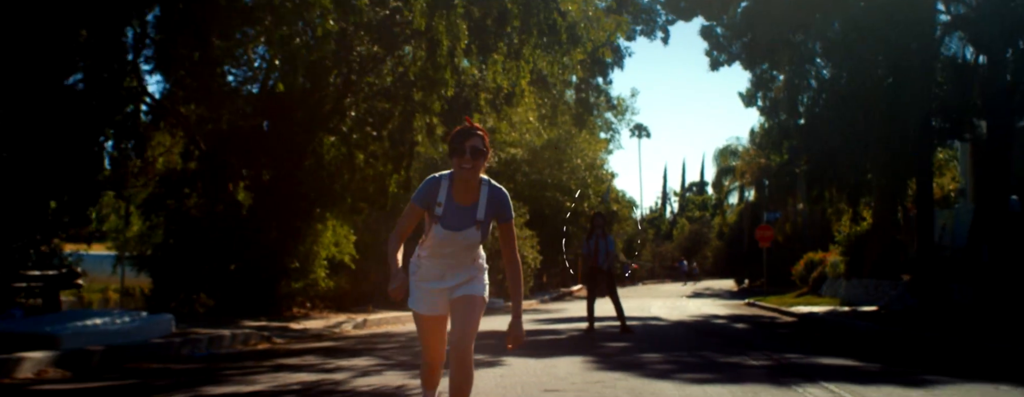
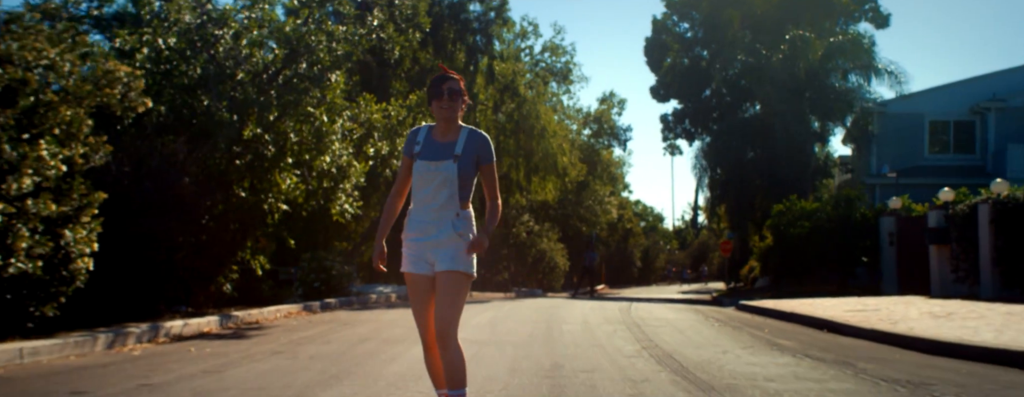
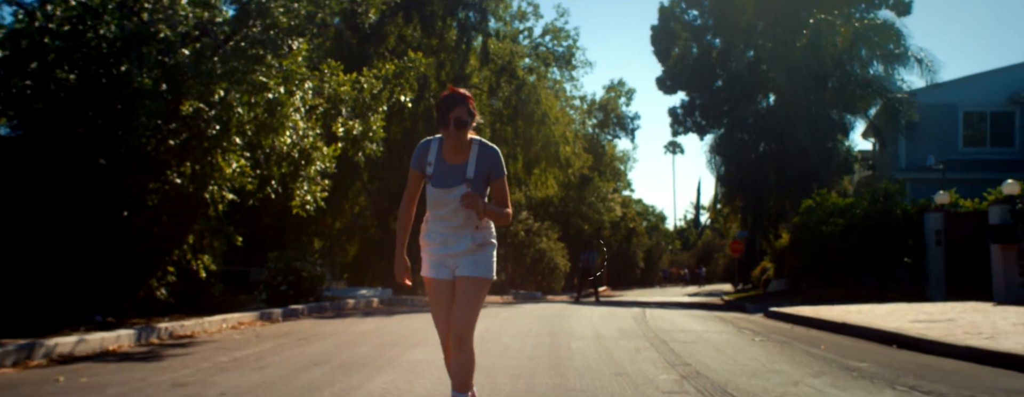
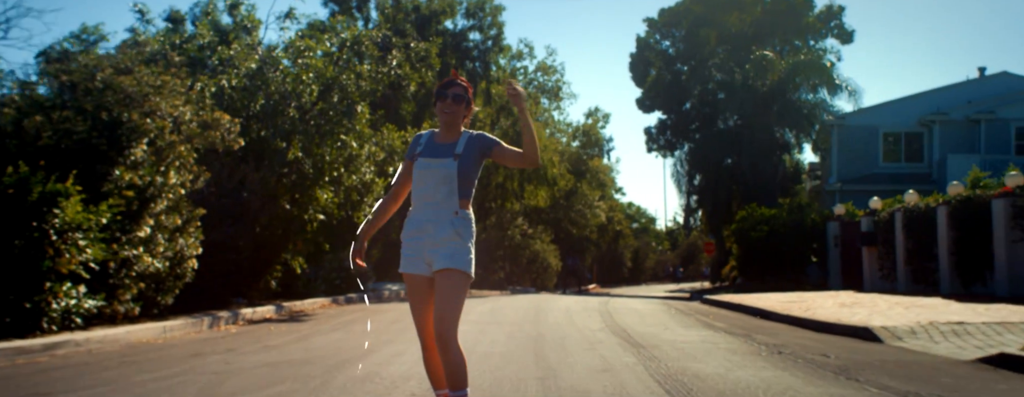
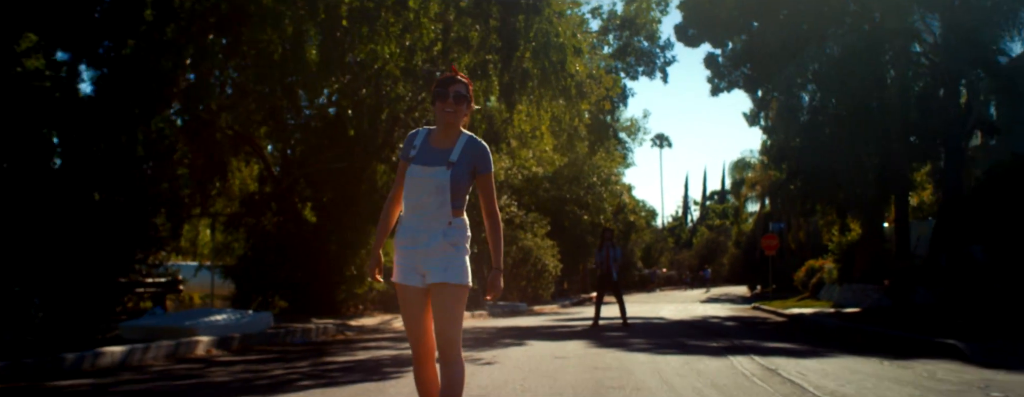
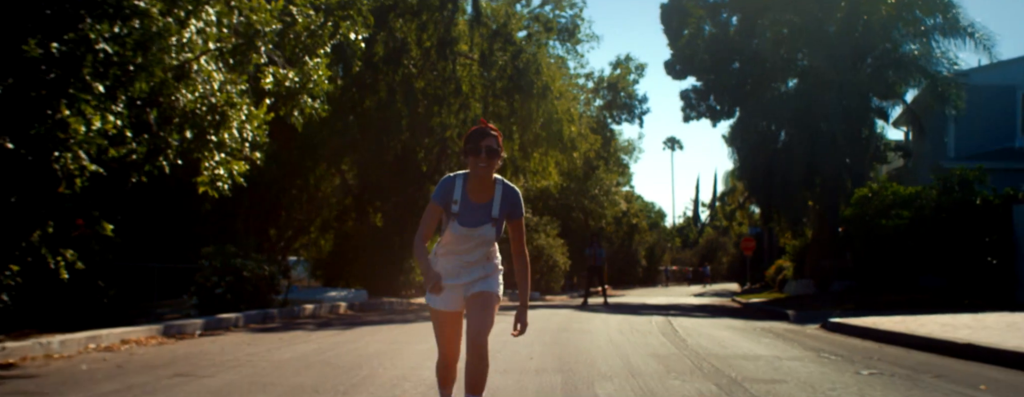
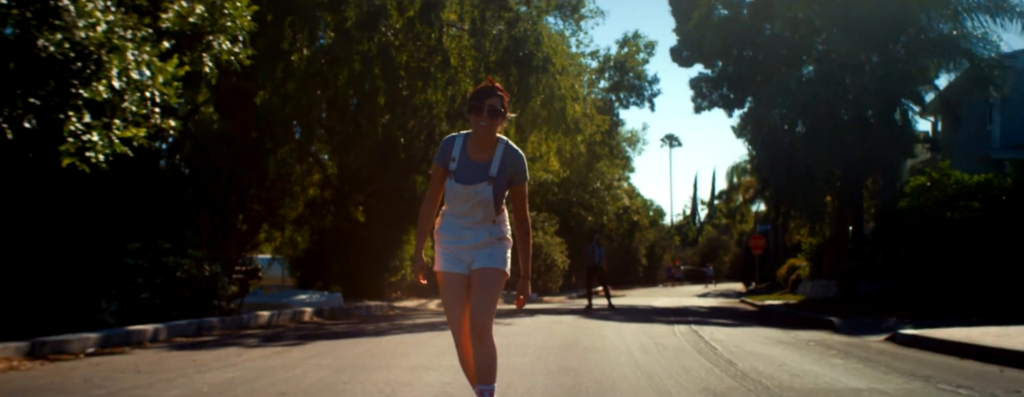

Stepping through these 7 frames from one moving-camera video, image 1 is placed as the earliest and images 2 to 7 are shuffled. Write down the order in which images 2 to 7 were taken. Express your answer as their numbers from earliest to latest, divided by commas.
5, 7, 6, 3, 2, 4
